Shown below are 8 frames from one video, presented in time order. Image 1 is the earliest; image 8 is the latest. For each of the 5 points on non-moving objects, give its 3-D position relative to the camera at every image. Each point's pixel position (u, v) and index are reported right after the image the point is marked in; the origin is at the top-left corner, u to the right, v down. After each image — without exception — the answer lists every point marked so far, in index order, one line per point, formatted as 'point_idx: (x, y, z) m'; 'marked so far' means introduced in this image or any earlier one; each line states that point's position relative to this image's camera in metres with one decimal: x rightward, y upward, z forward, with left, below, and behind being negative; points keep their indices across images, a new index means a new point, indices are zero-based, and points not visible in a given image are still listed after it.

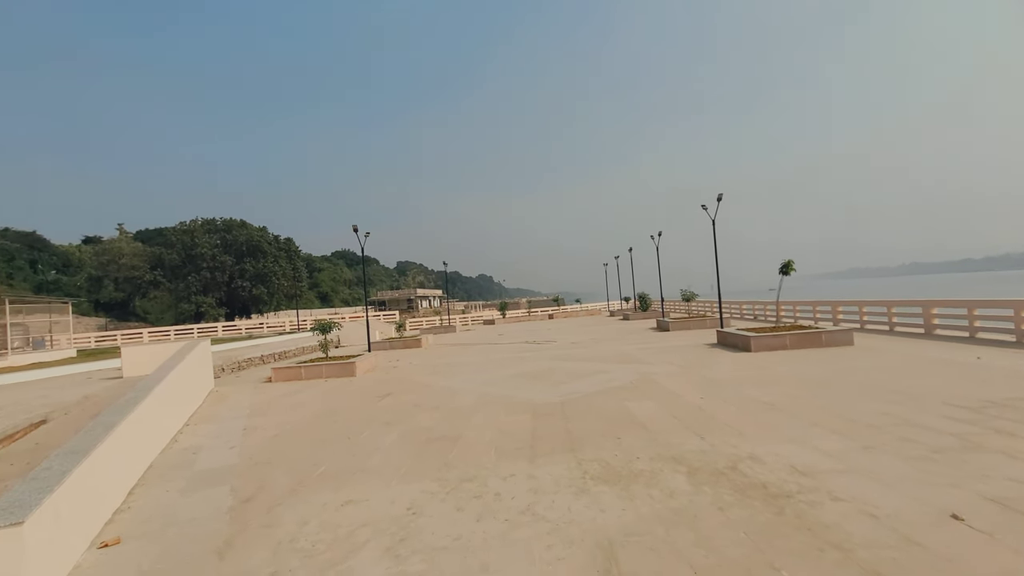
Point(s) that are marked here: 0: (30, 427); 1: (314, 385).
0: (-8.1, -2.3, +8.1) m
1: (-5.7, -2.8, +13.9) m
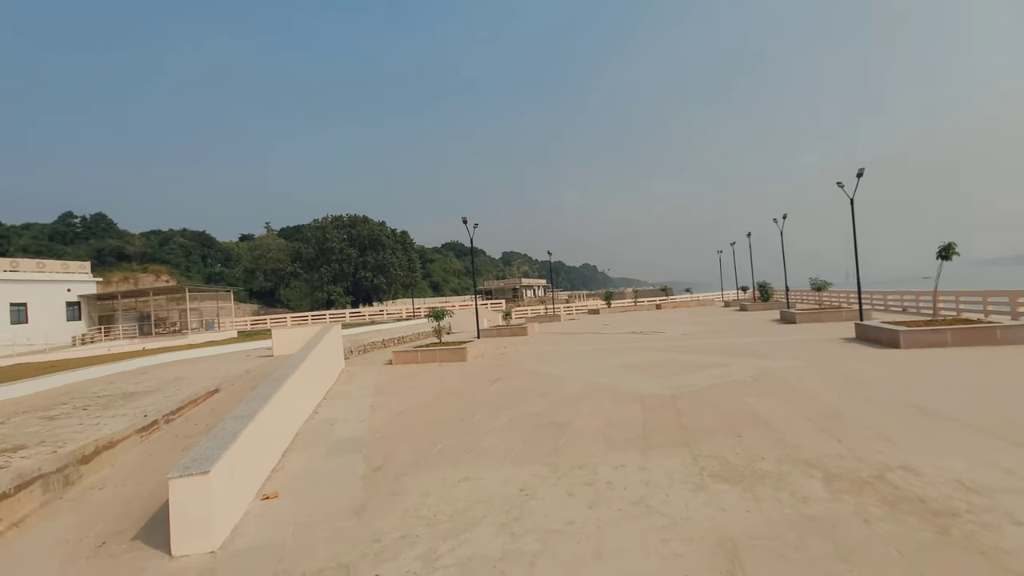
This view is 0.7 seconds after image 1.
0: (-6.1, -2.1, +9.7) m
1: (-2.6, -2.5, +14.9) m
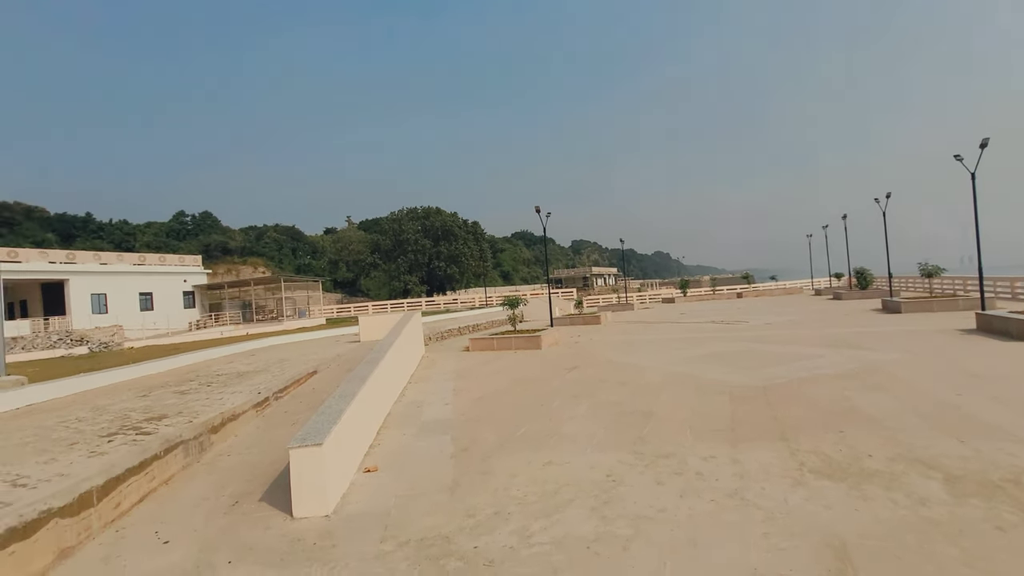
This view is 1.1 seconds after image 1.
0: (-4.5, -1.9, +10.6) m
1: (-0.2, -2.1, +15.2) m
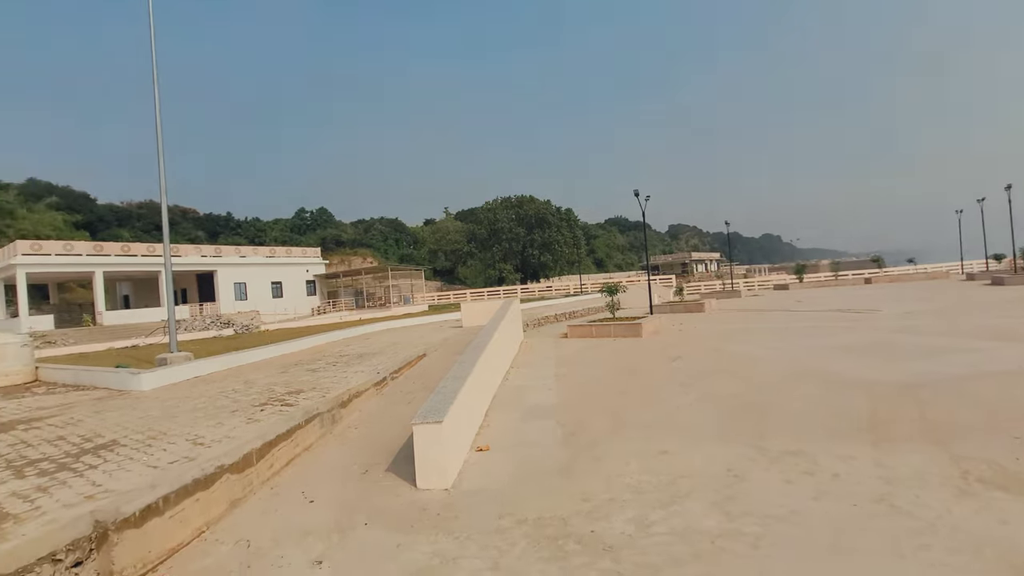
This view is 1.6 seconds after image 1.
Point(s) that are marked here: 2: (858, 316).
0: (-2.2, -1.6, +11.3) m
1: (+2.9, -1.7, +15.0) m
2: (+12.2, -1.0, +17.0) m
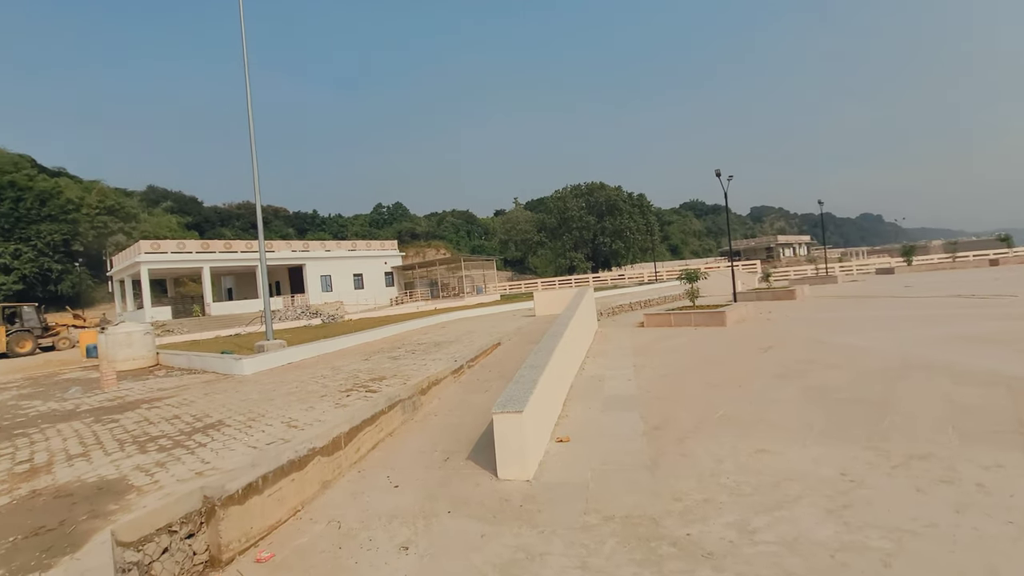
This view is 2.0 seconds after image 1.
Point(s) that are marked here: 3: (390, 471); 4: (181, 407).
0: (-0.4, -1.4, +11.3) m
1: (+5.1, -1.3, +14.2) m
2: (+14.6, -0.4, +14.9) m
3: (-1.3, -2.0, +5.2) m
4: (-4.7, -1.7, +6.8) m
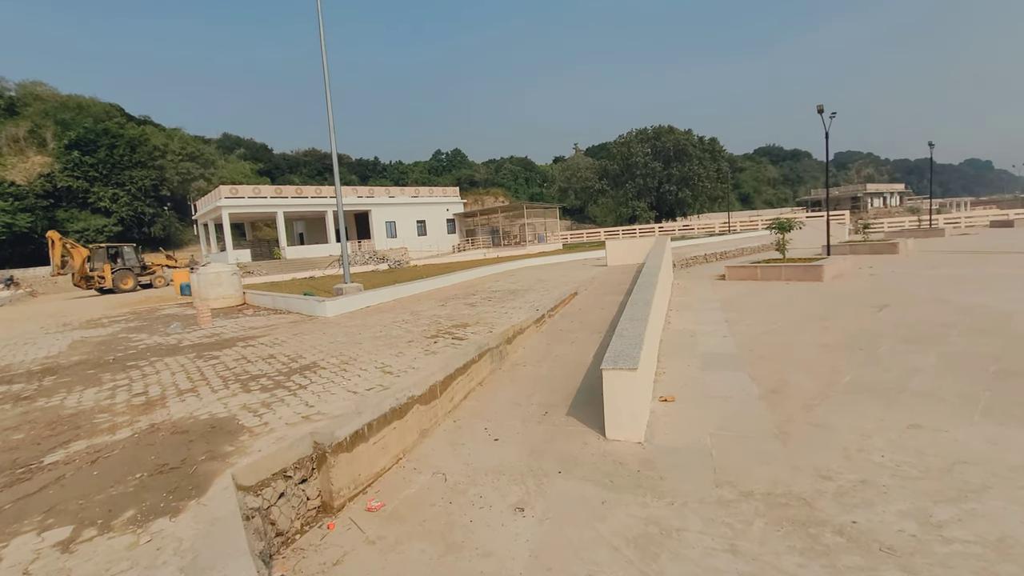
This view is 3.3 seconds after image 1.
0: (+1.3, -0.2, +10.8) m
1: (+7.2, 0.0, +13.1) m
2: (+16.7, +0.7, +12.6) m
3: (-0.3, -1.4, +5.0) m
4: (-3.4, -0.8, +6.9) m
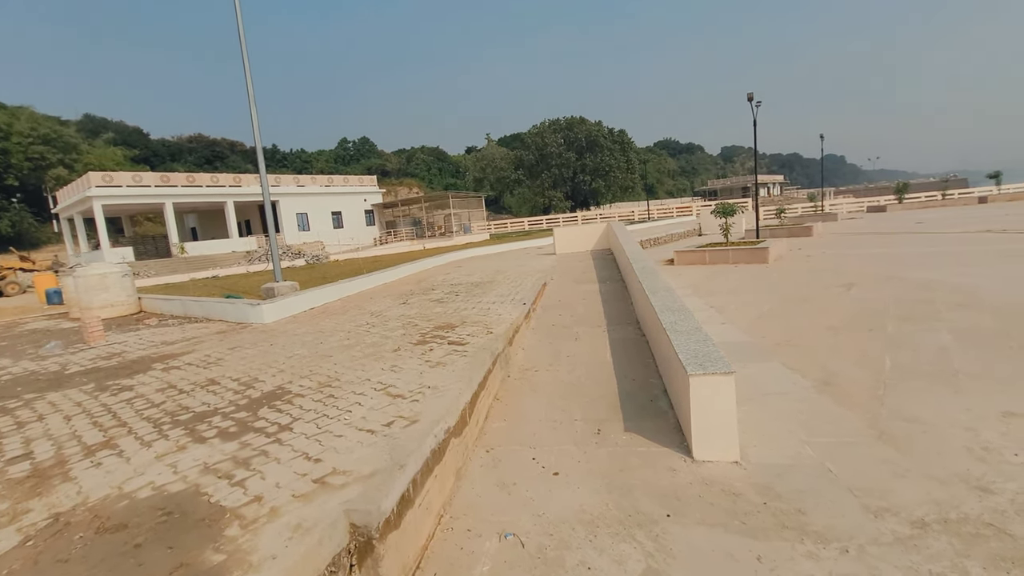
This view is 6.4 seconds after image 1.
0: (+0.6, 0.0, +10.0) m
1: (+6.0, +0.5, +13.2) m
2: (+15.4, +1.5, +14.4) m
3: (+0.2, -1.3, +3.9) m
4: (-3.3, -0.9, +5.3) m
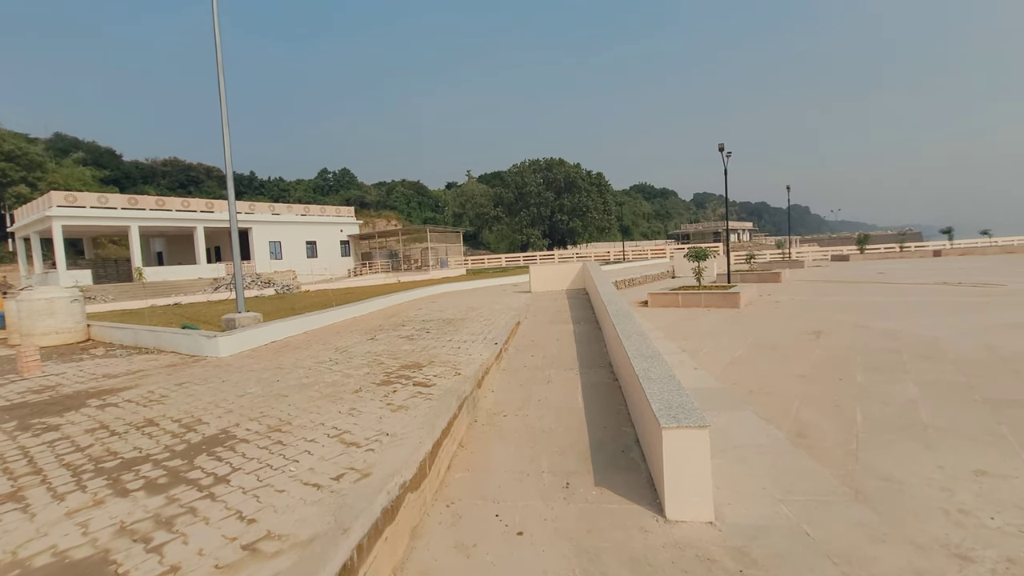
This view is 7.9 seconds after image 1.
0: (+0.1, -0.7, +9.8) m
1: (+5.3, -0.7, +13.3) m
2: (+14.7, -0.1, +15.0) m
3: (-0.1, -1.7, +3.7) m
4: (-3.6, -1.2, +4.9) m
